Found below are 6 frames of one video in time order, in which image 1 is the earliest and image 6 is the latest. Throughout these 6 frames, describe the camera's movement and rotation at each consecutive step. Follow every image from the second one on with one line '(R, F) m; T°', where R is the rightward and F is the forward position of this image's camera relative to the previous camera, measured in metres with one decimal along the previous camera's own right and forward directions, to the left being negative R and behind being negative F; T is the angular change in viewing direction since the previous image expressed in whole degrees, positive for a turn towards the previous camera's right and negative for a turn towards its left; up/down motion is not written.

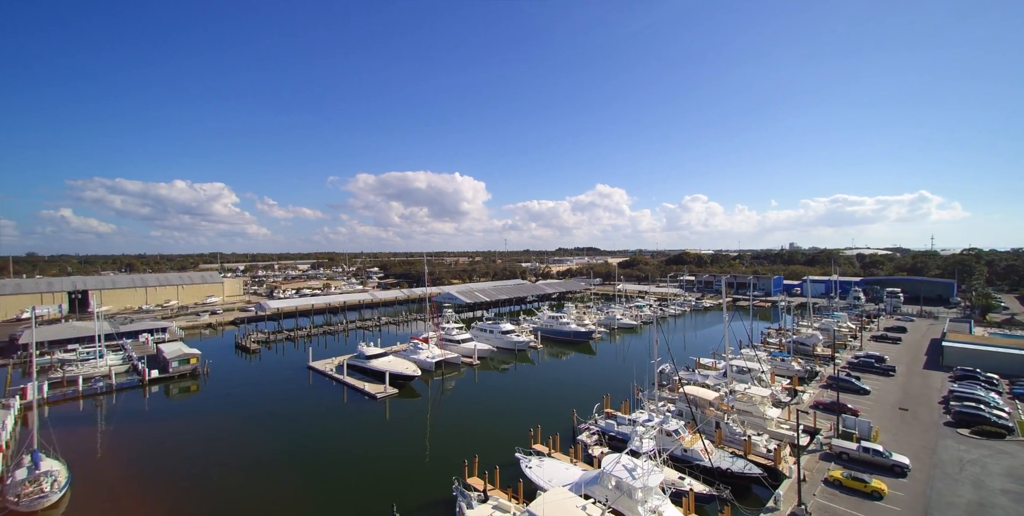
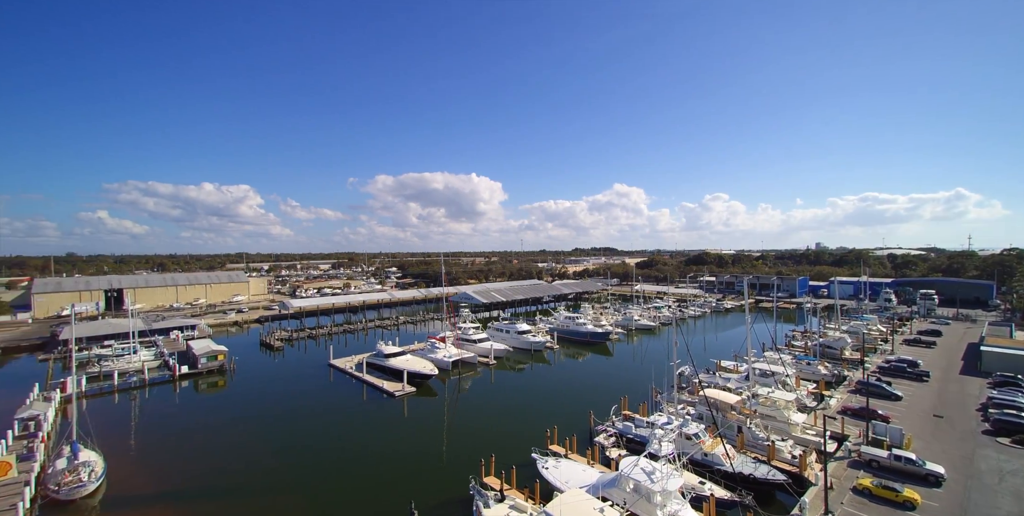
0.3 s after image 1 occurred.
(0.0, +0.1) m; -2°
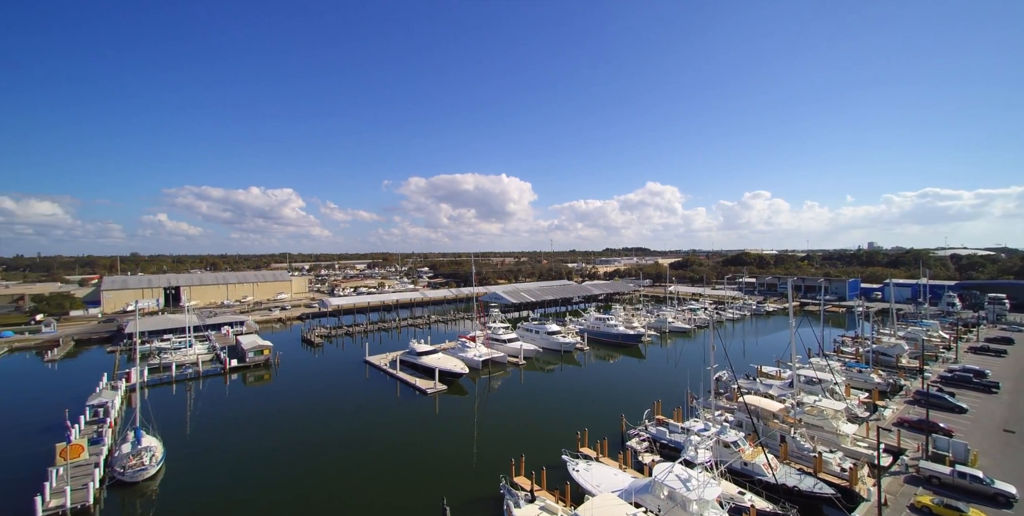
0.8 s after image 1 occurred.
(-0.1, +0.5) m; -4°
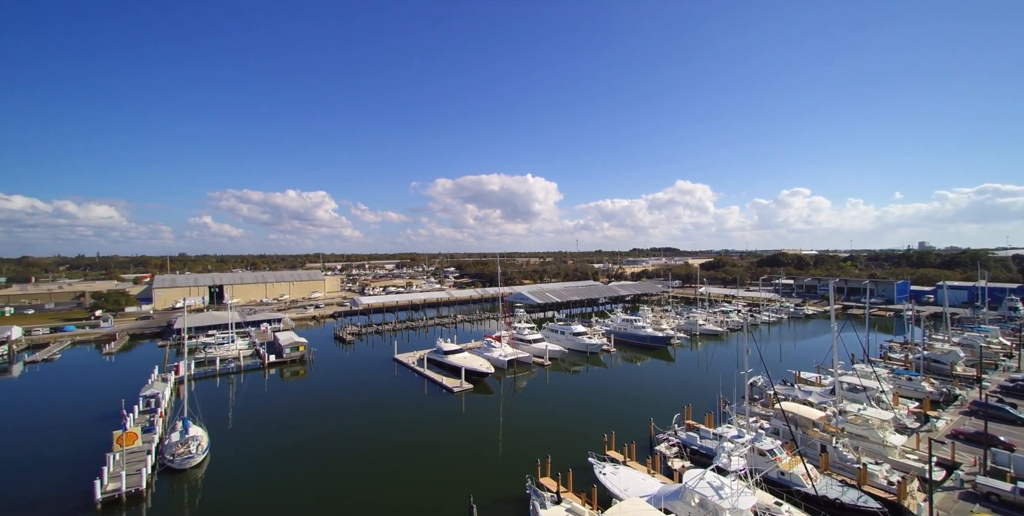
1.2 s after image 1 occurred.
(-0.1, +0.4) m; -3°
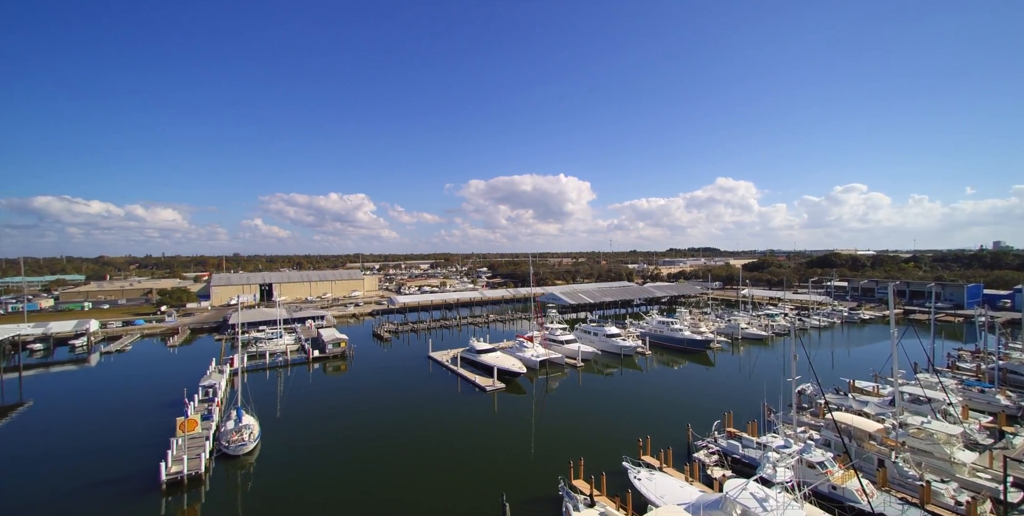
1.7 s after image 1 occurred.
(-0.2, +0.5) m; -4°
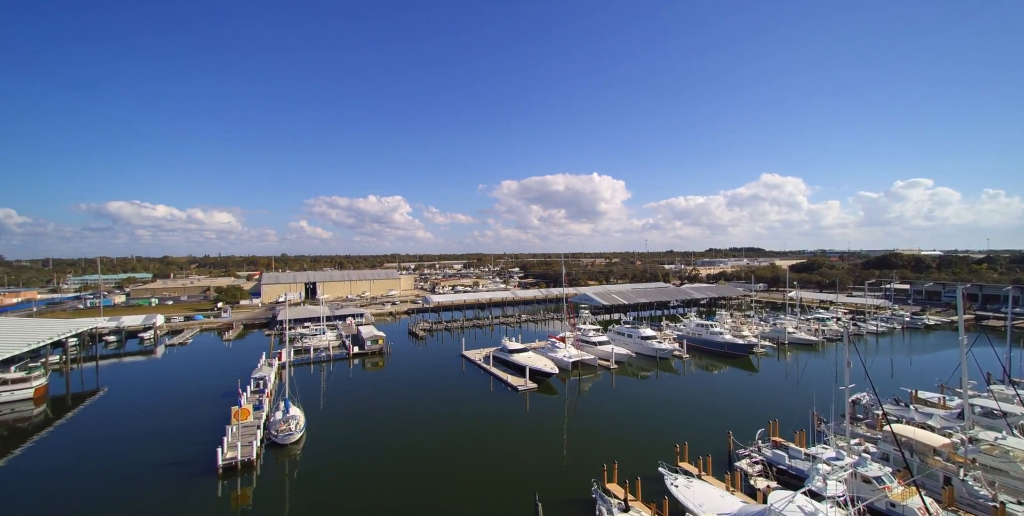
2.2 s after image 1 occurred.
(-0.2, +0.4) m; -4°
